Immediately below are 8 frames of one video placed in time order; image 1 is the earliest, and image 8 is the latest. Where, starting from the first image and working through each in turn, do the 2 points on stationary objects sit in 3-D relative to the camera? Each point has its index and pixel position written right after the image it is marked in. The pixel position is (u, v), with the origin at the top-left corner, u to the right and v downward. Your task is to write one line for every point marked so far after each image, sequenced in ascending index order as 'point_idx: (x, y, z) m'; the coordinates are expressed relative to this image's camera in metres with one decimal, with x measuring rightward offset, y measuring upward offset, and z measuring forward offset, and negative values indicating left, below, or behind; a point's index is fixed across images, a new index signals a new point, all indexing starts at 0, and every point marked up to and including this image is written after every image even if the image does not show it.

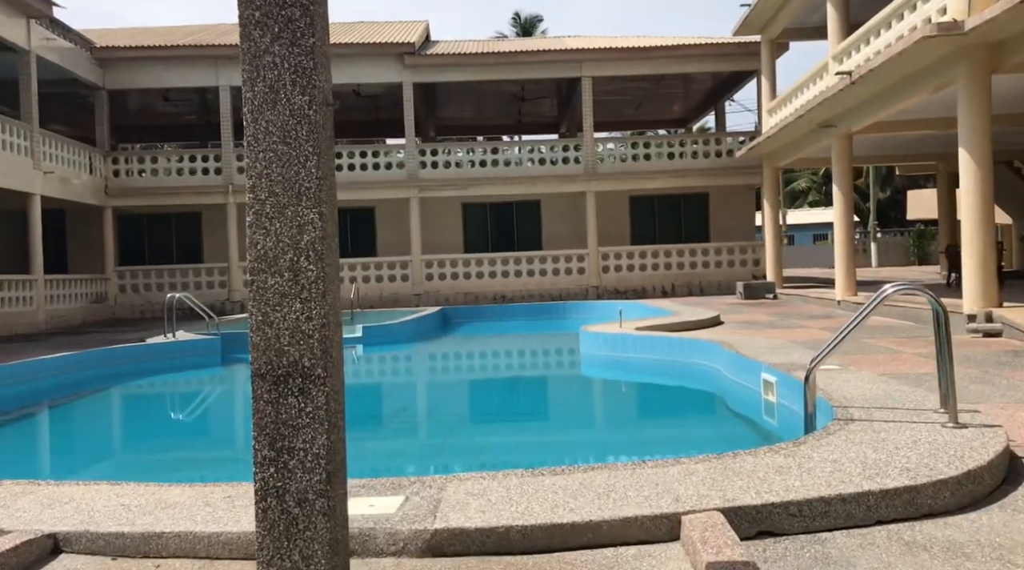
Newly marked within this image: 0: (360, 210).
0: (-3.1, +1.6, +19.0) m
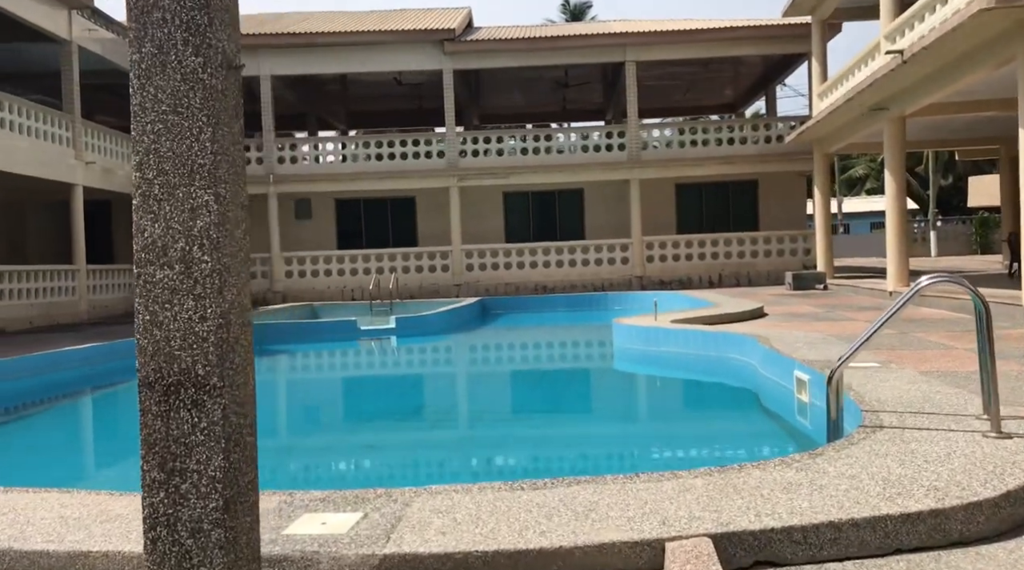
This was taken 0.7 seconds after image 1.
0: (-2.3, +1.8, +18.9) m
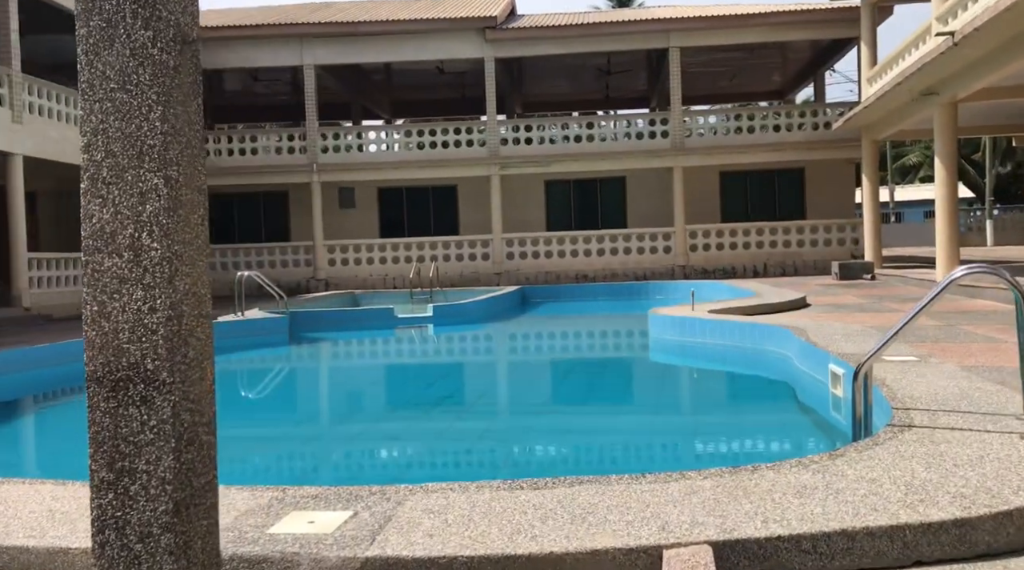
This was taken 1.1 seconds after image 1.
0: (-1.4, +2.0, +18.8) m
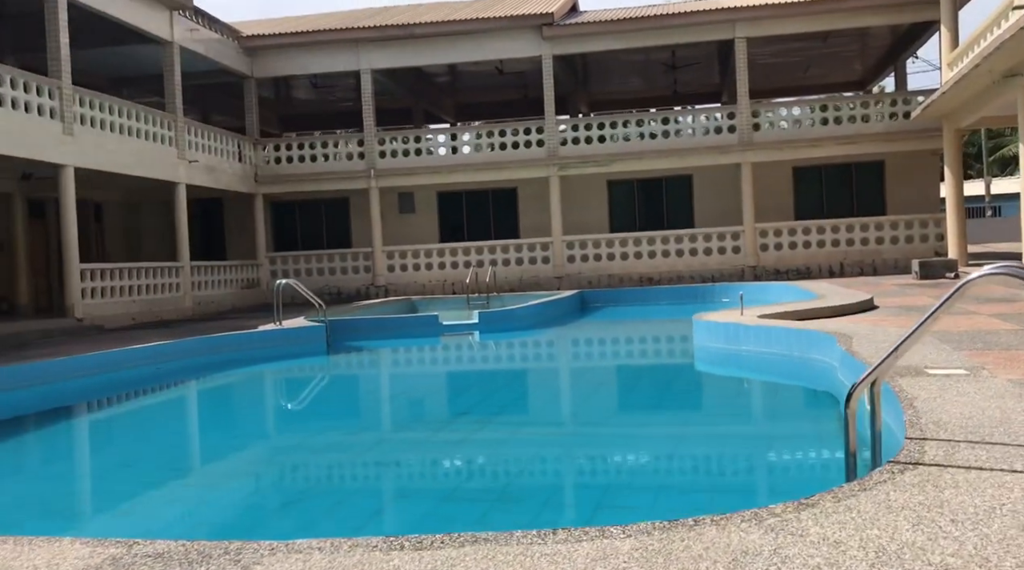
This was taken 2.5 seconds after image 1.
0: (-0.2, +1.9, +18.5) m
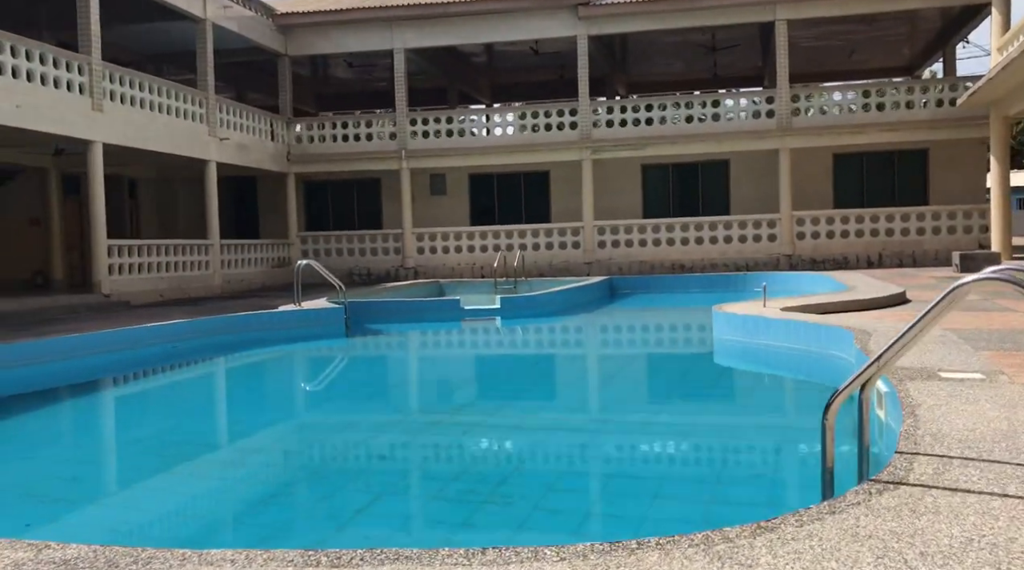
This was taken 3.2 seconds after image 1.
0: (+0.5, +2.2, +18.3) m
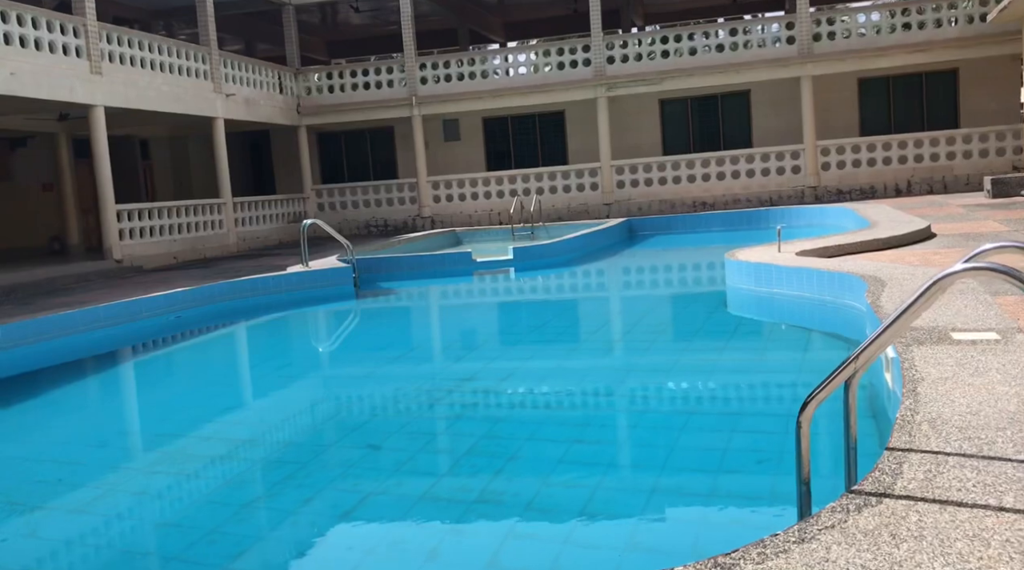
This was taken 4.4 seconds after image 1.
0: (+0.8, +3.3, +17.8) m
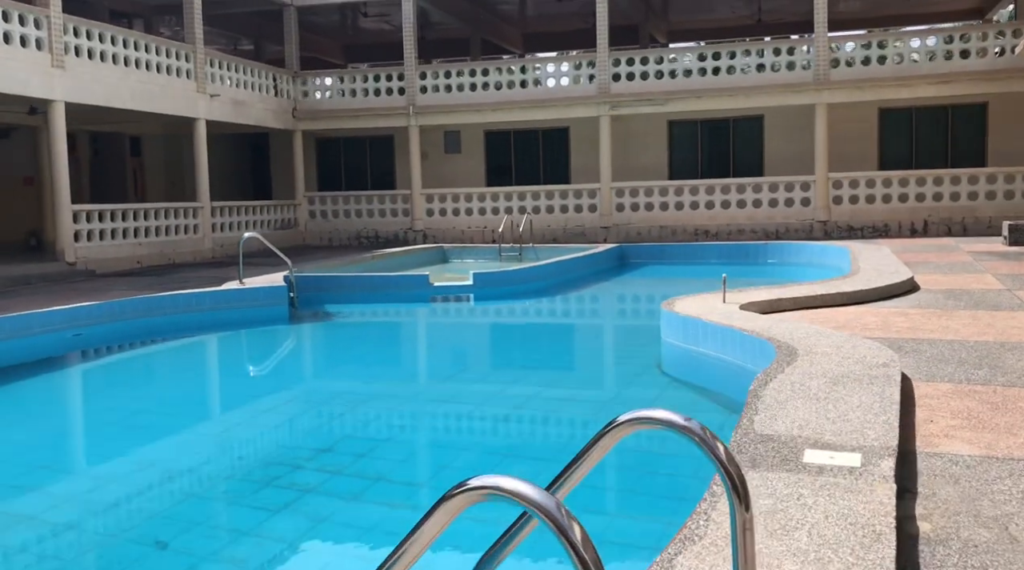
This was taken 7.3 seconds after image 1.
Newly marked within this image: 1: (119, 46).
0: (+0.8, +2.9, +17.1) m
1: (-5.3, +3.2, +12.4) m
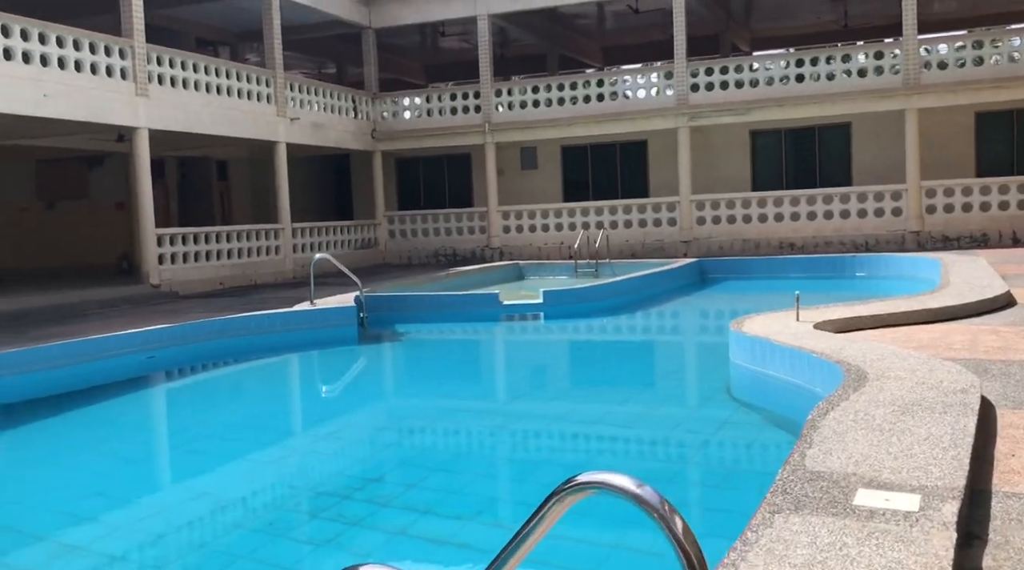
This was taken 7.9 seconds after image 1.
0: (+2.2, +2.6, +16.9) m
1: (-4.3, +2.9, +12.7) m
